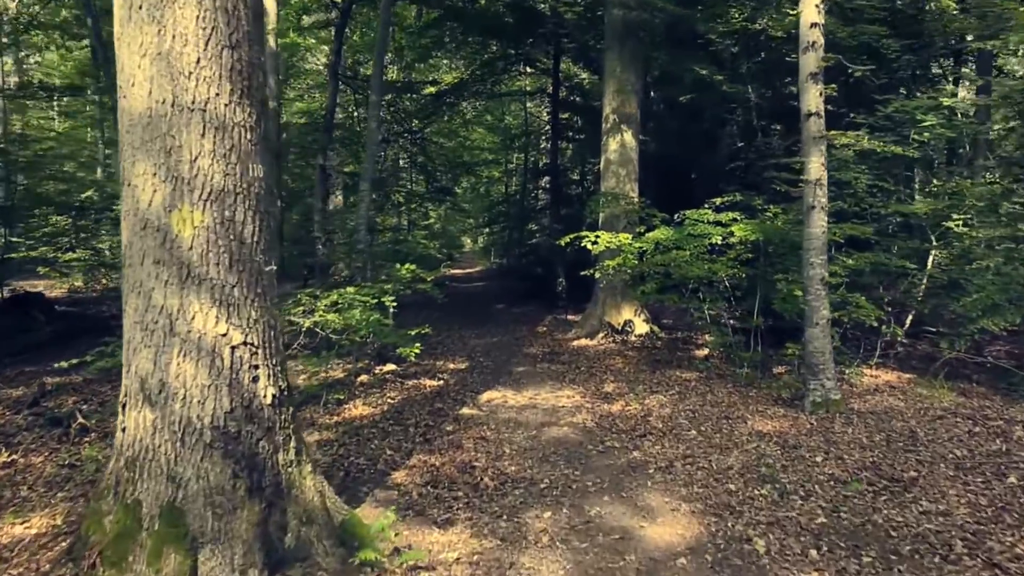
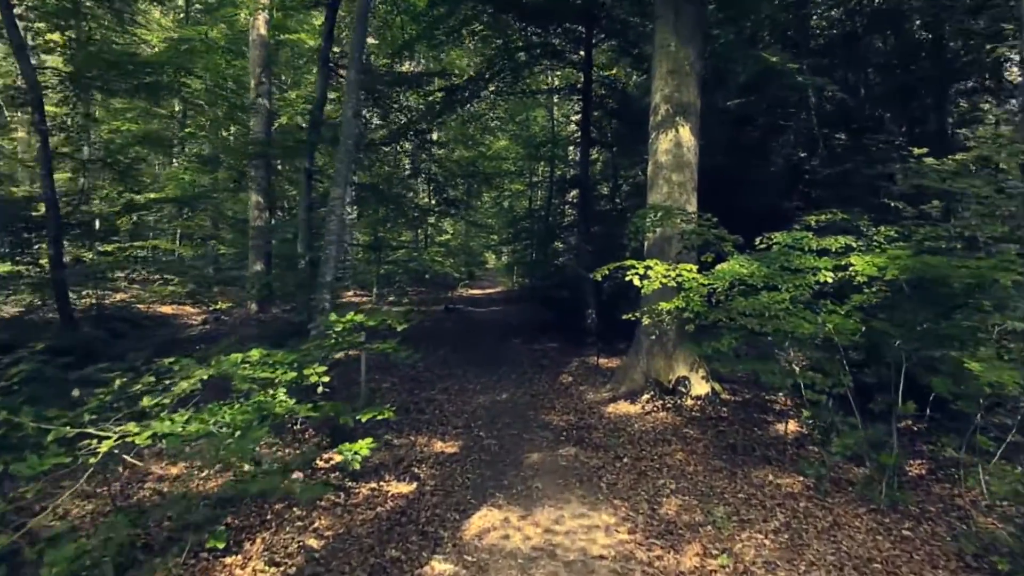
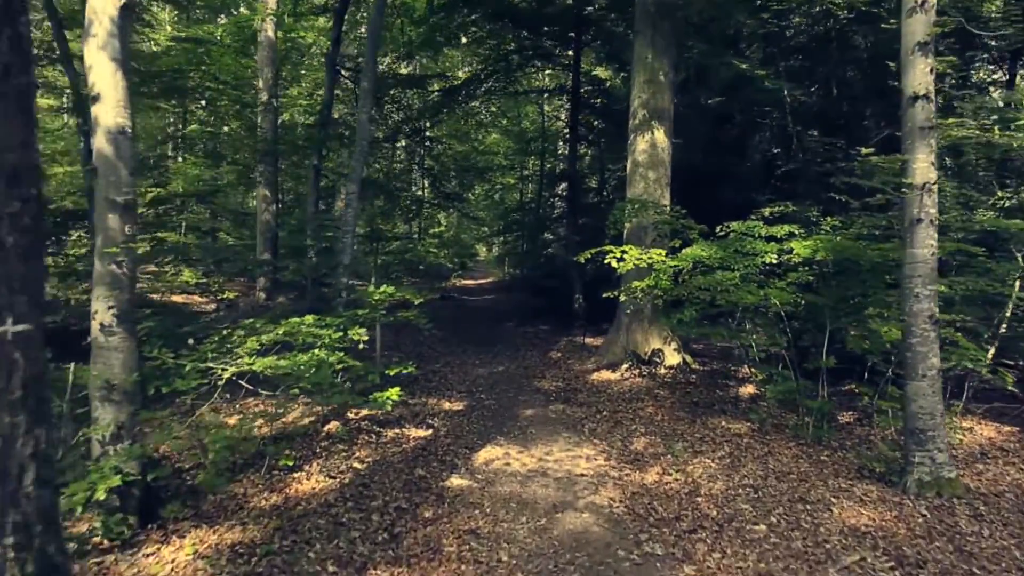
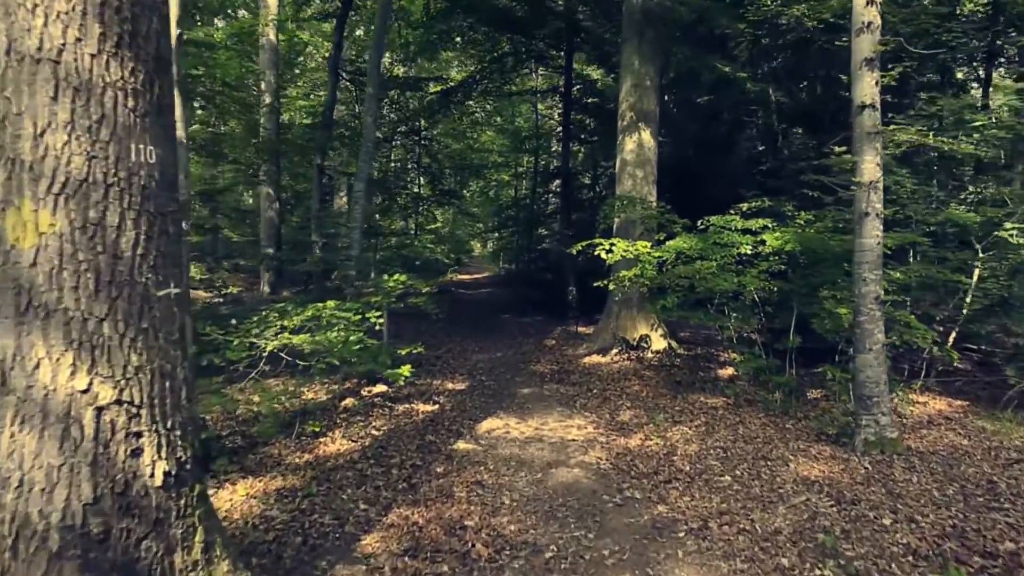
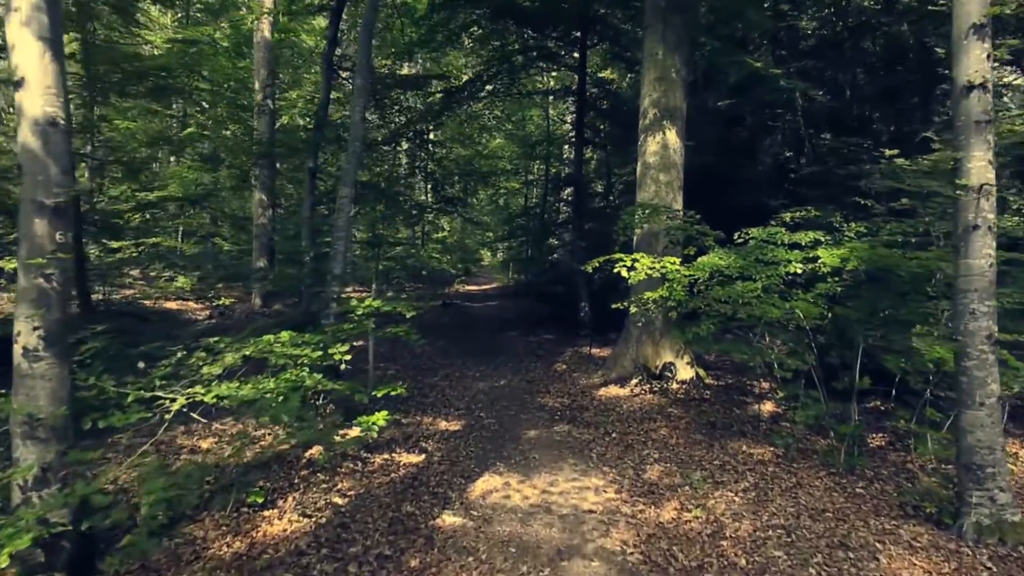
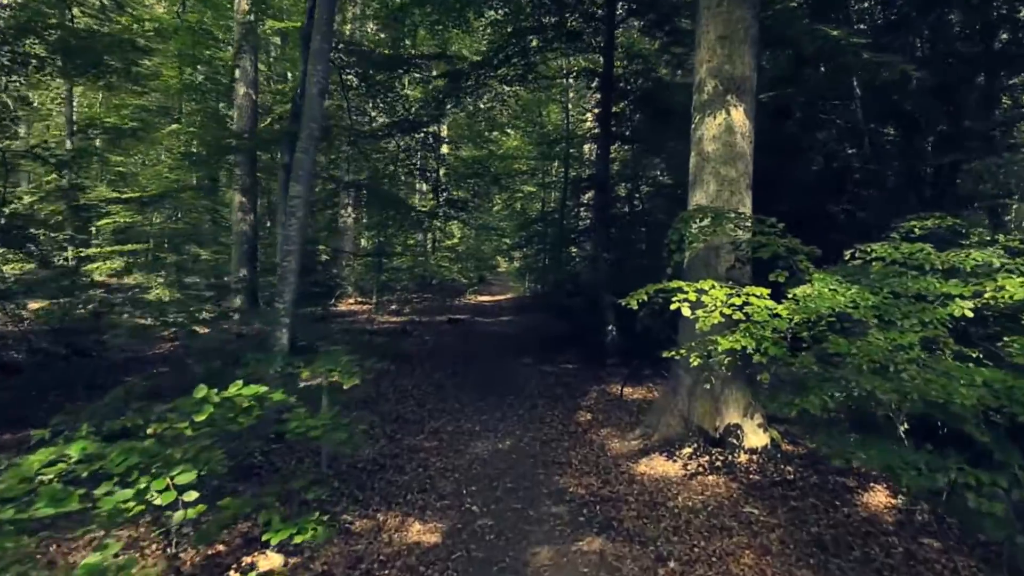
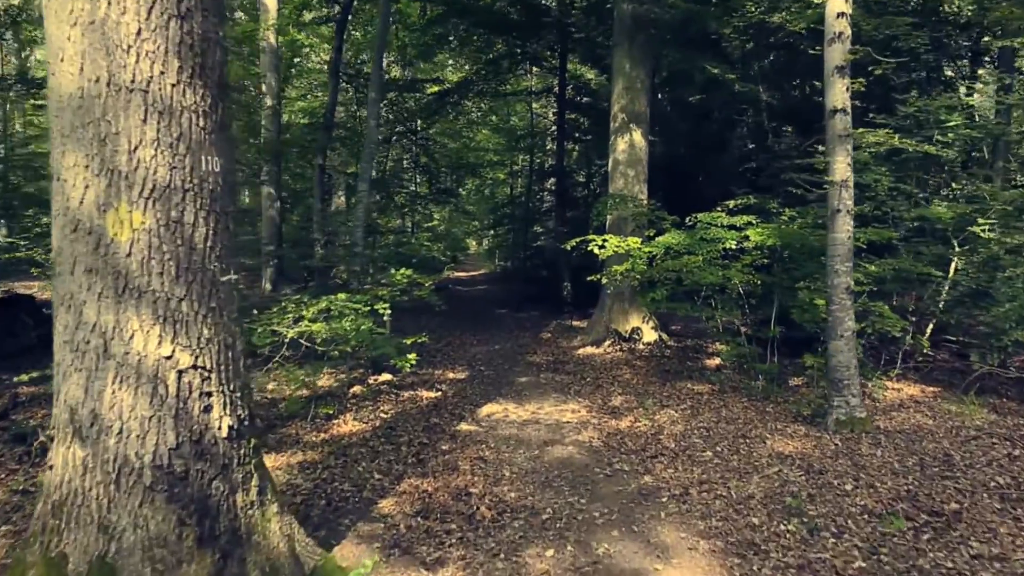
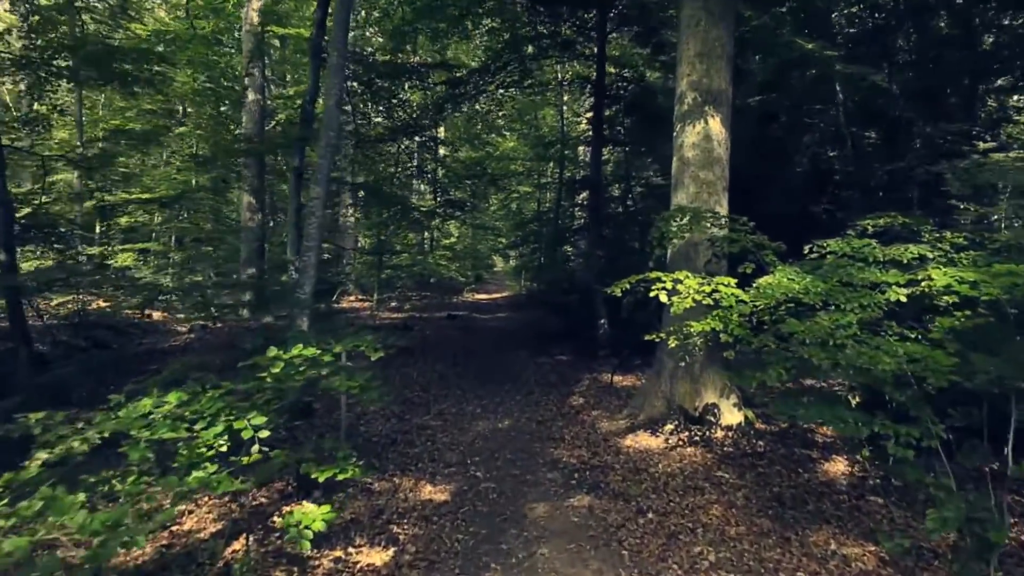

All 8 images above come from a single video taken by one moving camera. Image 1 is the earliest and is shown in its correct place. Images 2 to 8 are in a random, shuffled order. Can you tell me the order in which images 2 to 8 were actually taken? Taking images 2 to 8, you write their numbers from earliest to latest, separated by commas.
7, 4, 3, 5, 2, 8, 6
